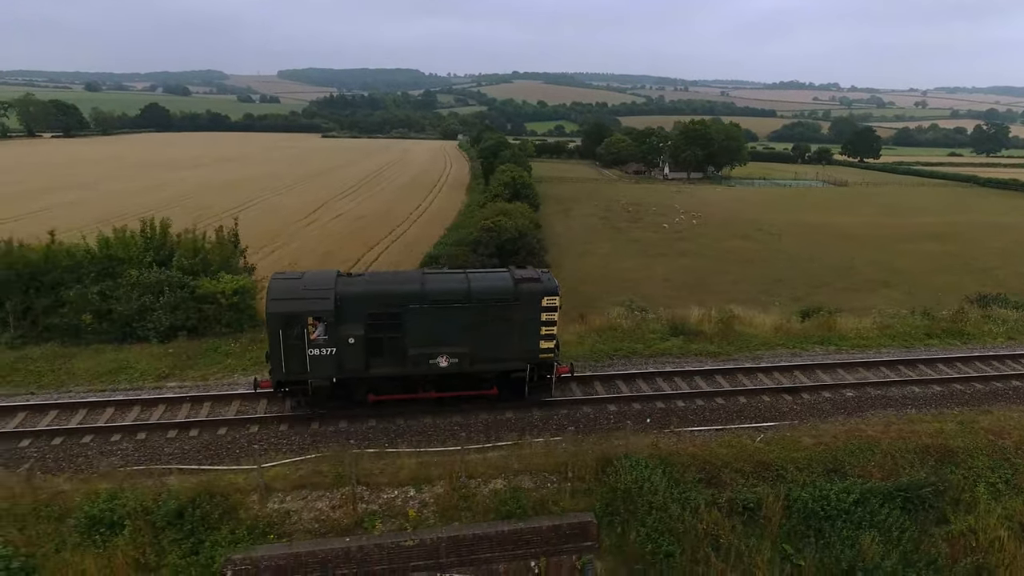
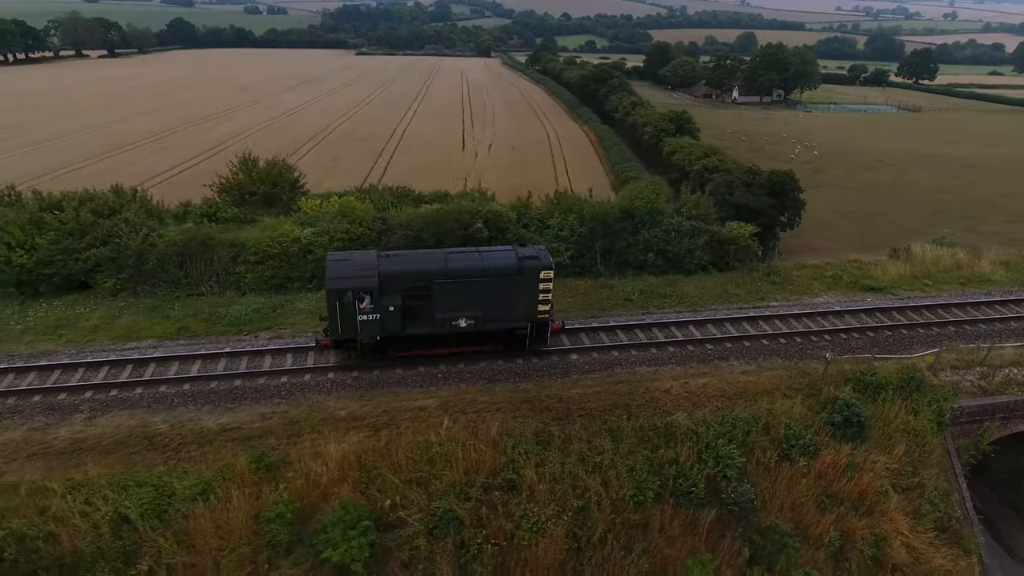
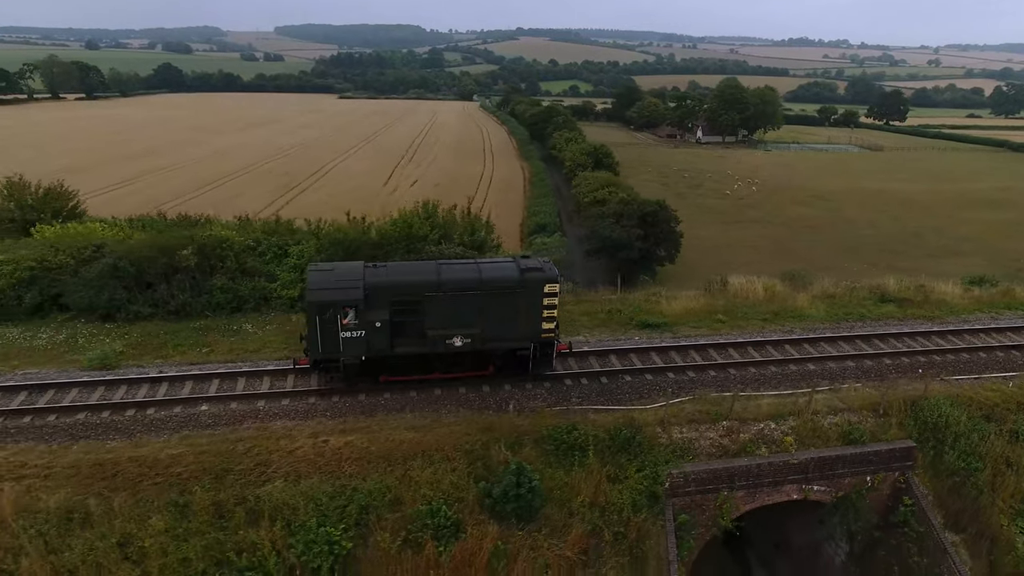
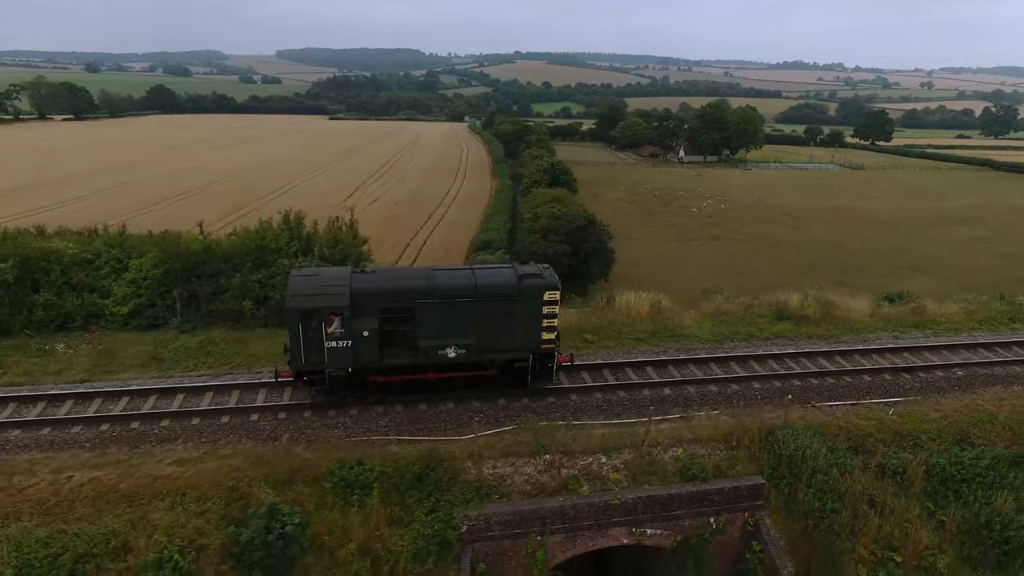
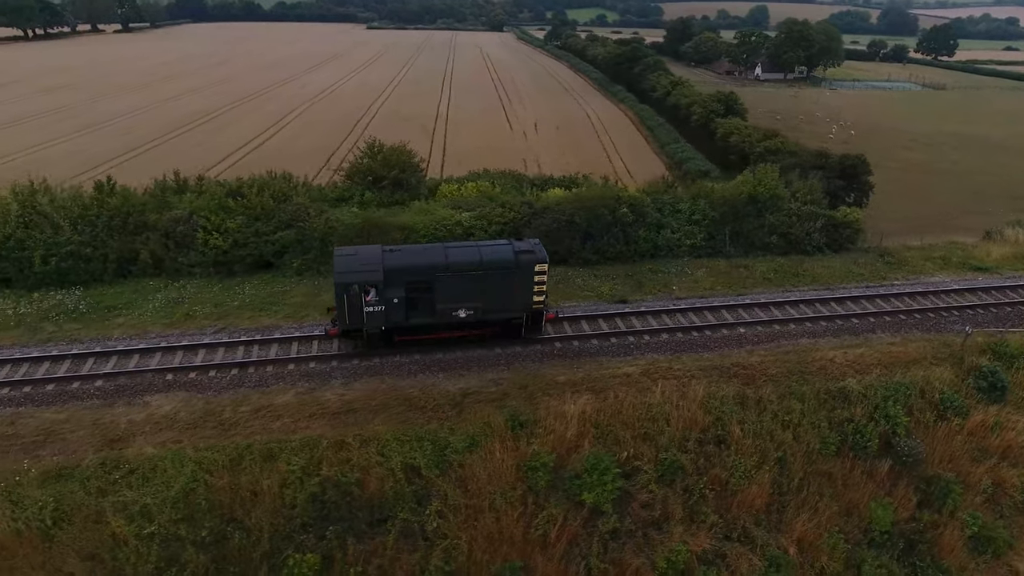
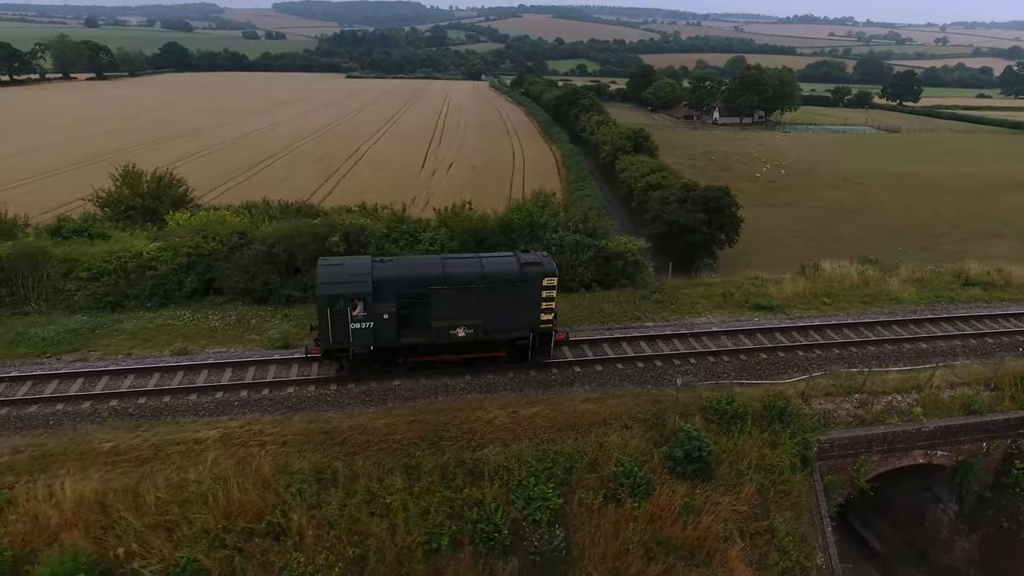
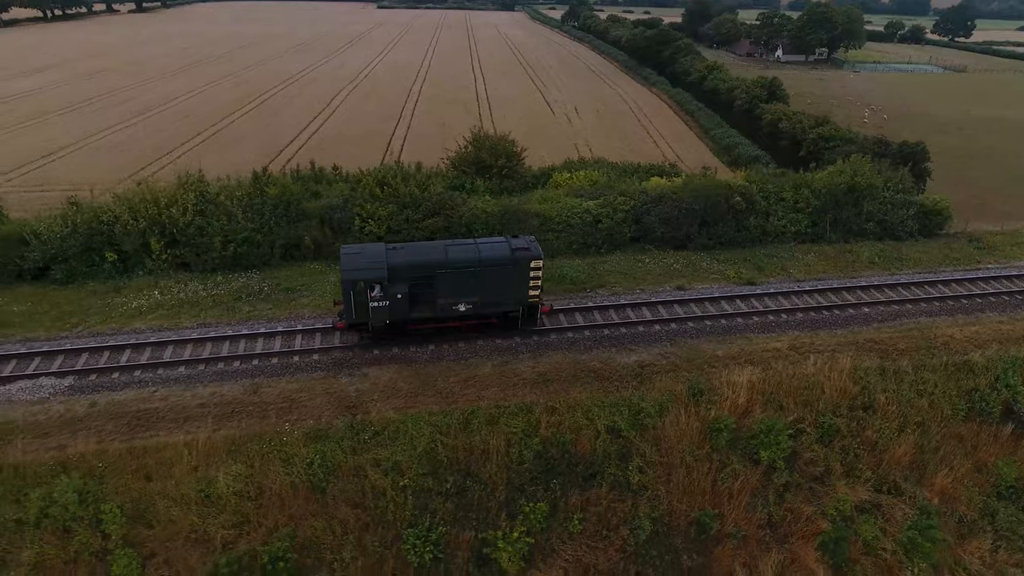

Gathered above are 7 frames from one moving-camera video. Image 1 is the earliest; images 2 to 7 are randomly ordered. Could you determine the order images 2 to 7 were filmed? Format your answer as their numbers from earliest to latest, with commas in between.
4, 3, 6, 2, 5, 7
